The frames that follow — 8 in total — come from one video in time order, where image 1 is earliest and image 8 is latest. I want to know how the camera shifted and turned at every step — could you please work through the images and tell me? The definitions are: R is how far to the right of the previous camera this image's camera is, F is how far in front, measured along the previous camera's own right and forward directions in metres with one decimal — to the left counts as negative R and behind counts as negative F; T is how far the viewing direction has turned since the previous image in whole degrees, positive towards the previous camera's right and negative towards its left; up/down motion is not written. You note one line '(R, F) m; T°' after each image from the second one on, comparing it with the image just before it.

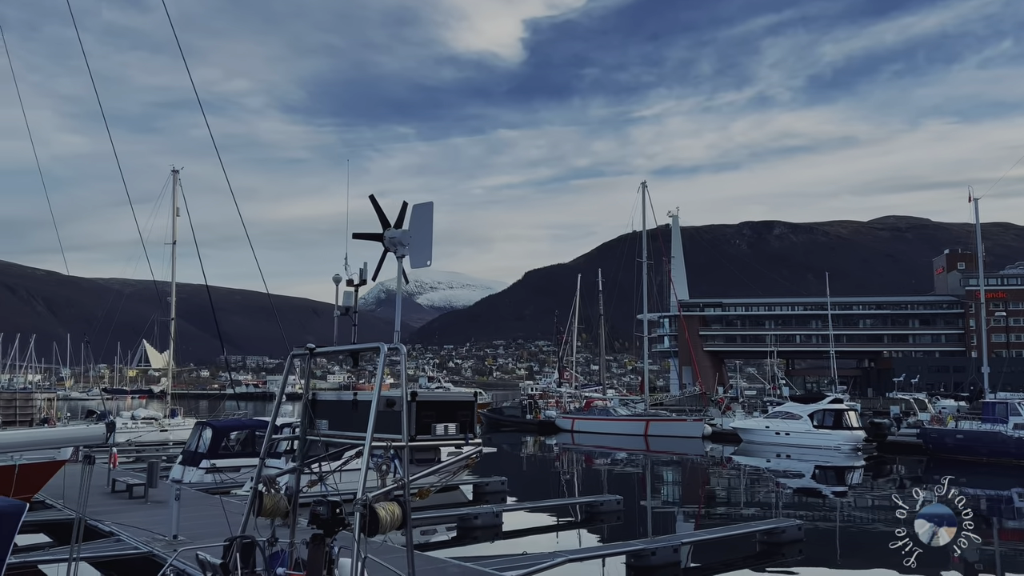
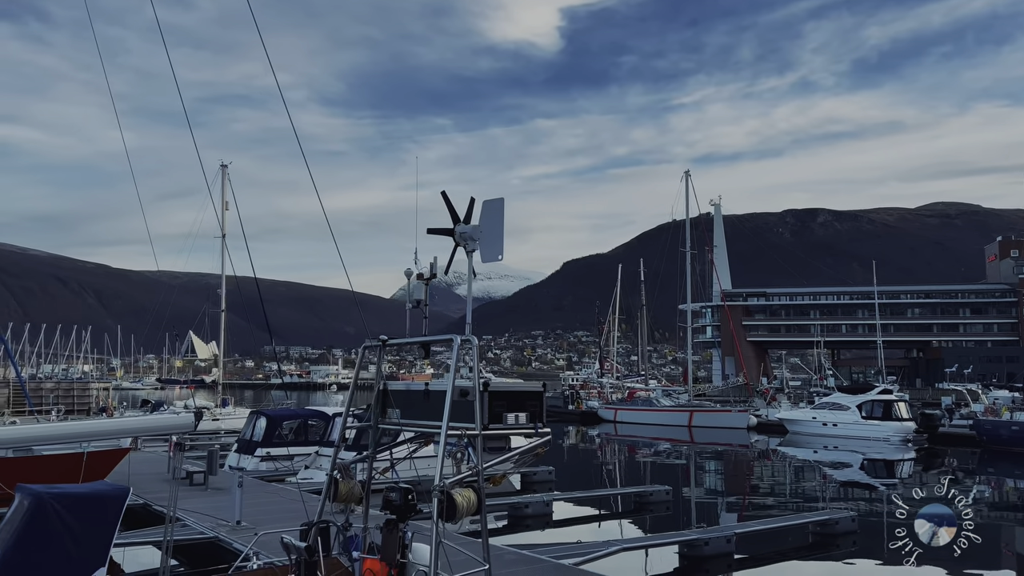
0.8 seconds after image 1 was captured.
(-0.2, -0.1) m; -3°
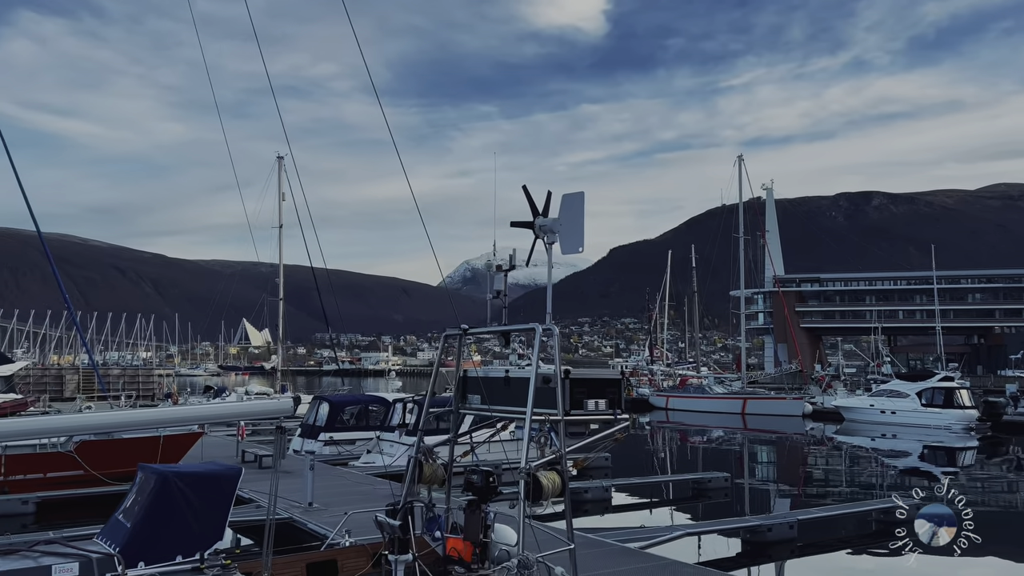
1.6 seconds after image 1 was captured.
(-0.2, -0.2) m; -3°
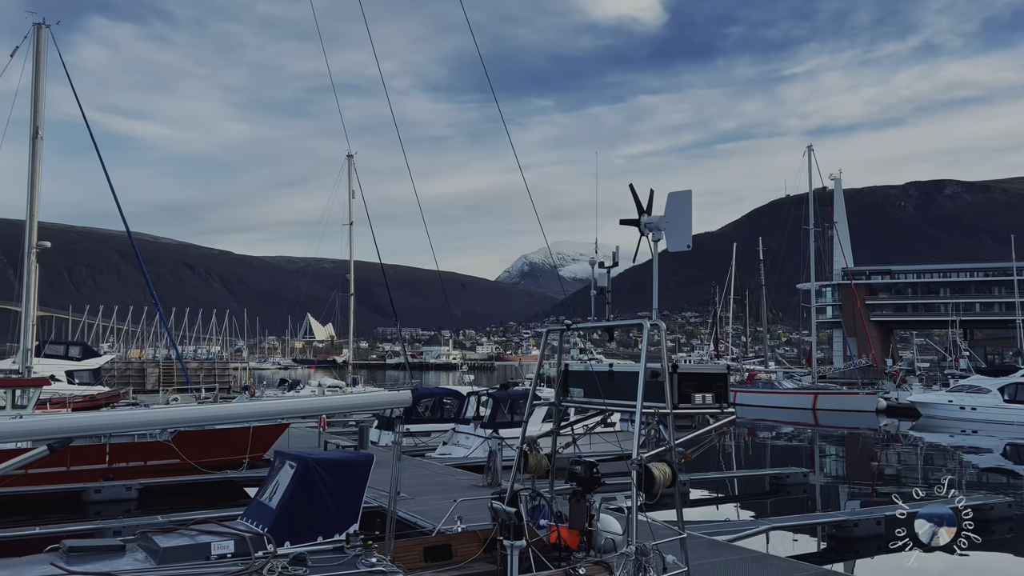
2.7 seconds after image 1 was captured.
(-0.4, -0.2) m; -4°
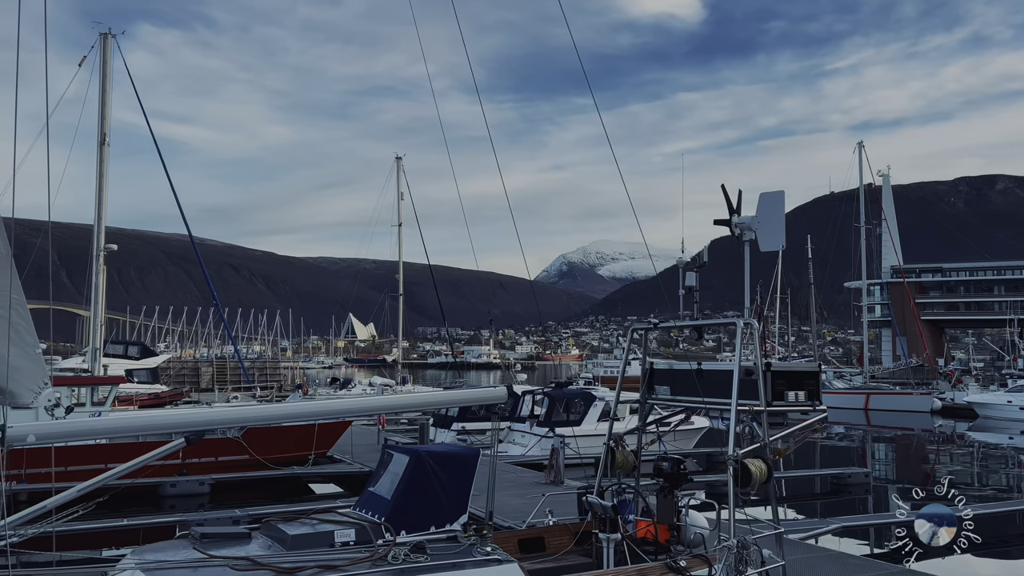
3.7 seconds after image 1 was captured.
(-0.4, -0.2) m; -3°
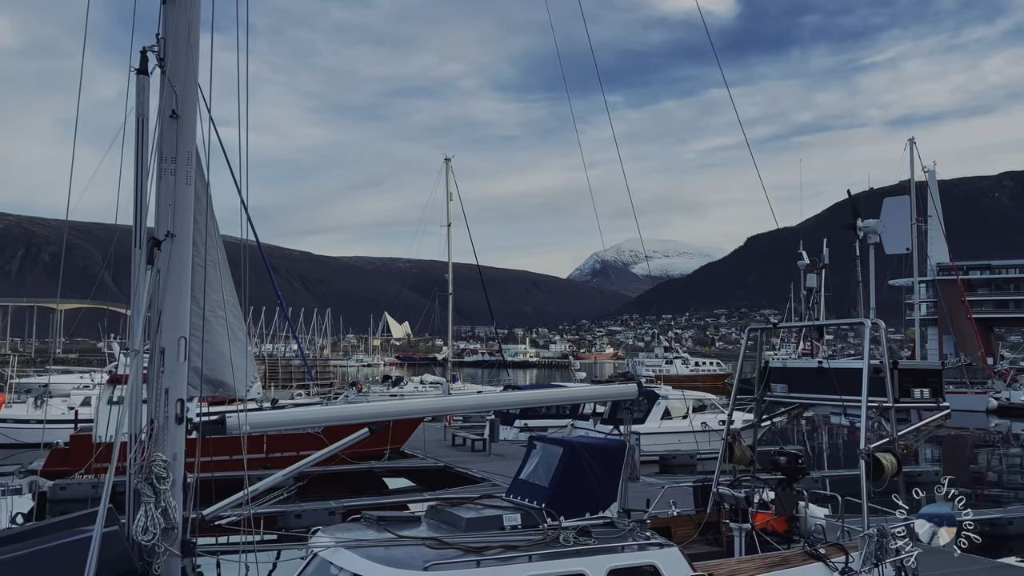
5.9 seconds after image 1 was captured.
(-0.8, -0.4) m; -2°
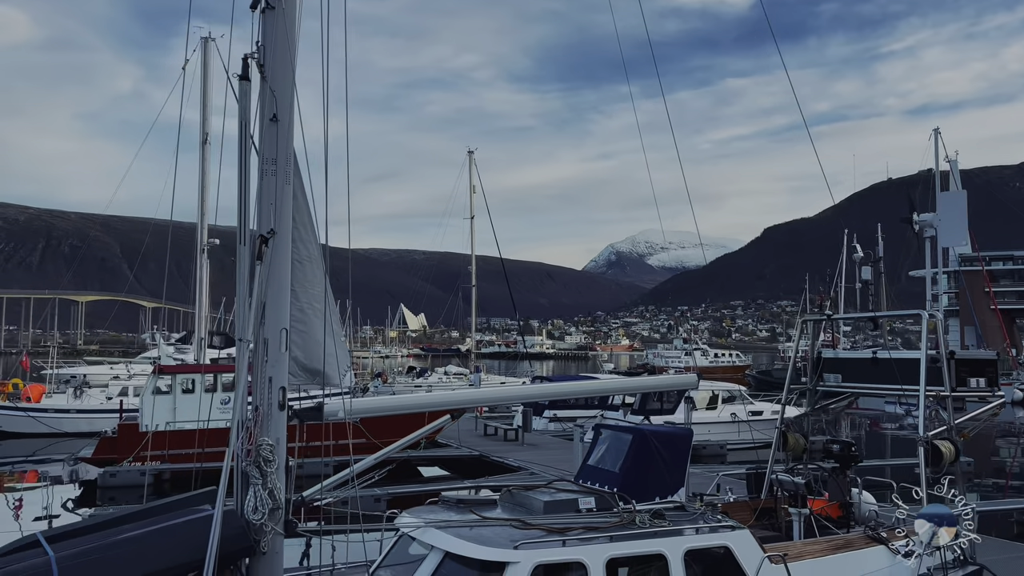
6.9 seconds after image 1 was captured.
(-0.4, -0.2) m; -1°
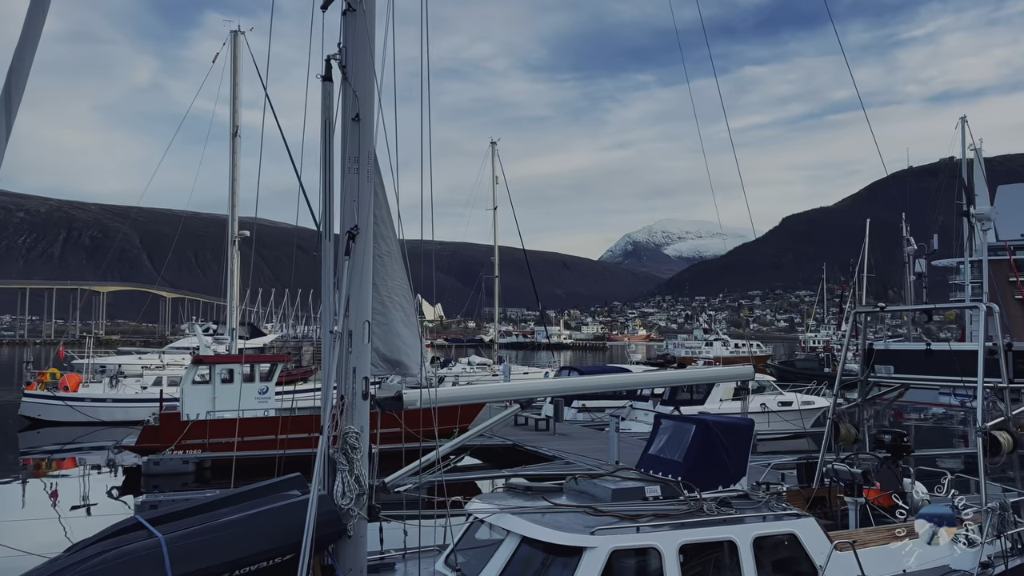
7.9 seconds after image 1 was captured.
(-0.4, -0.1) m; -1°
